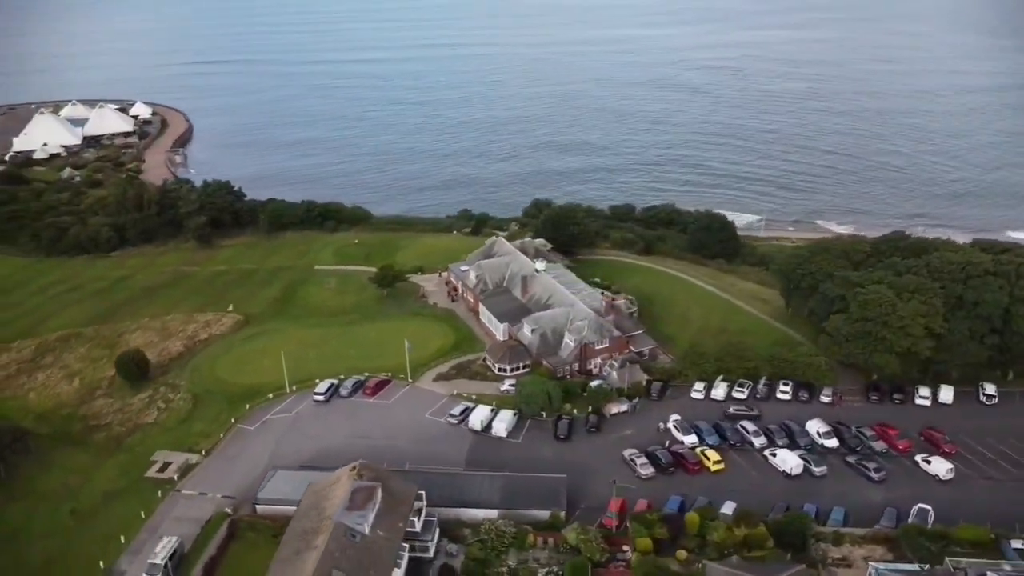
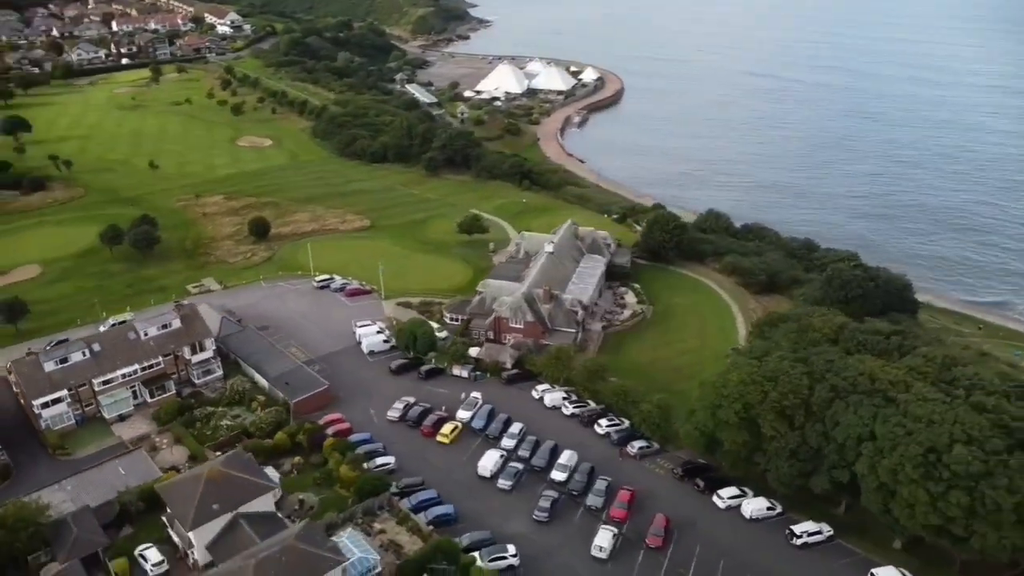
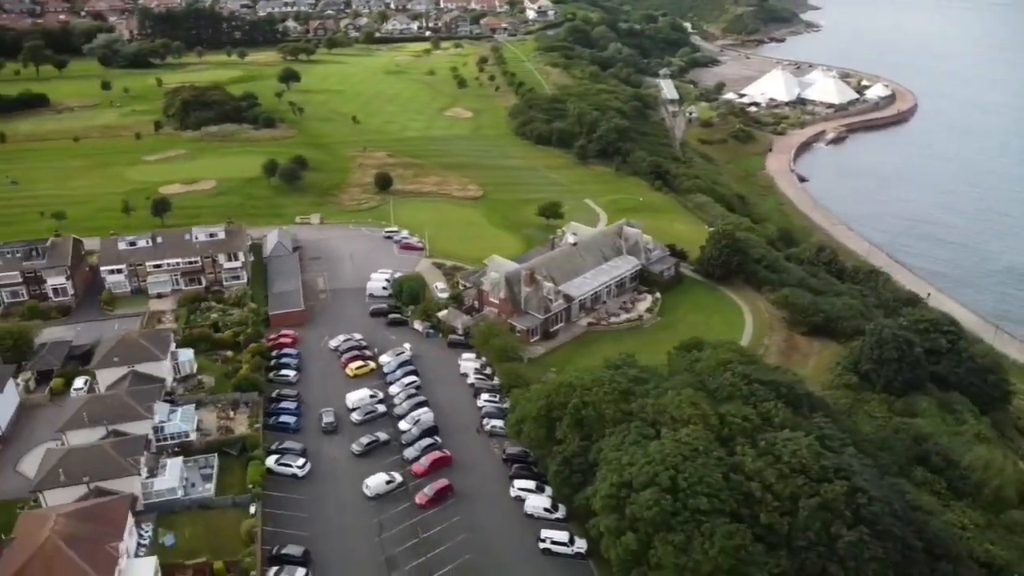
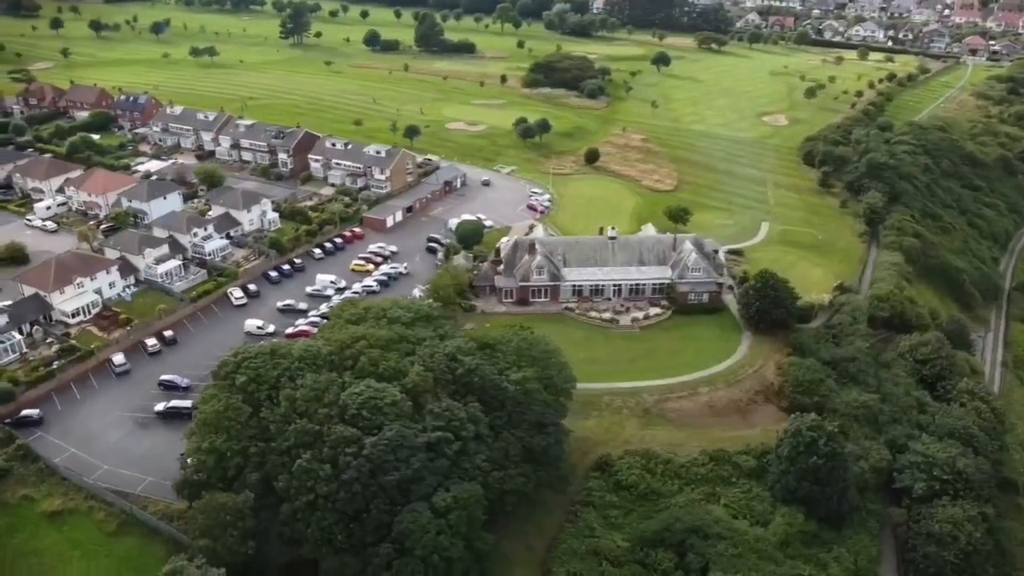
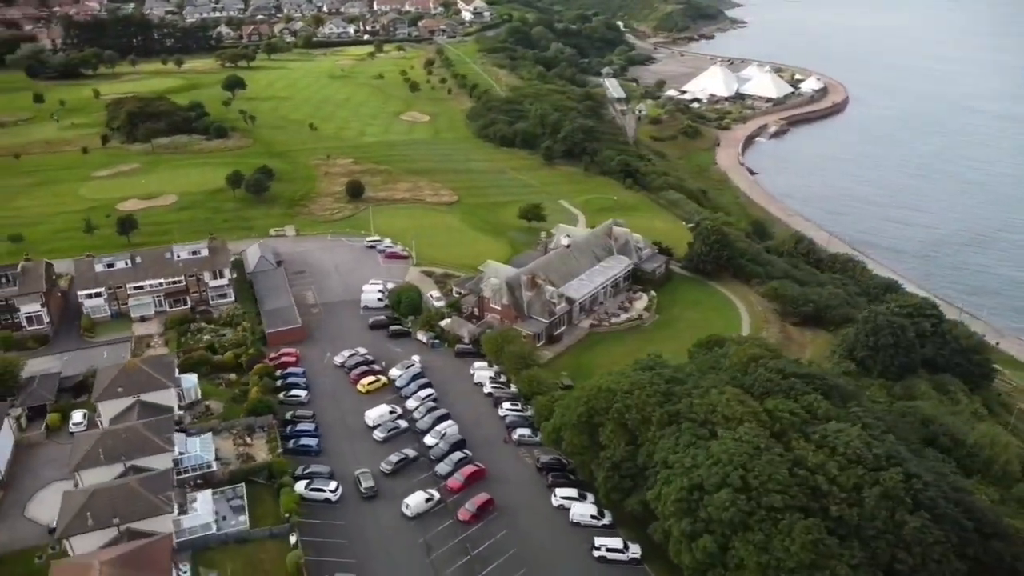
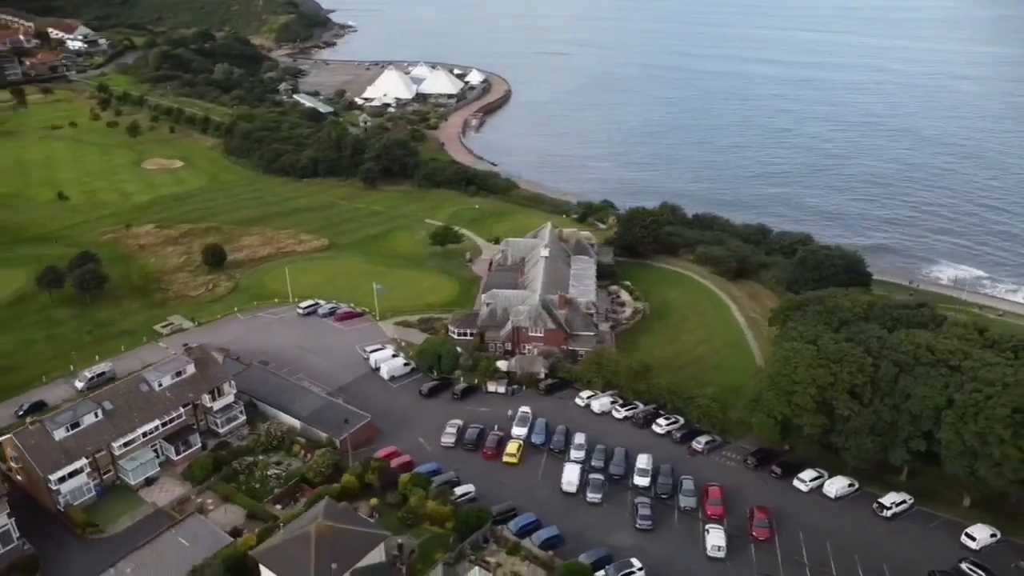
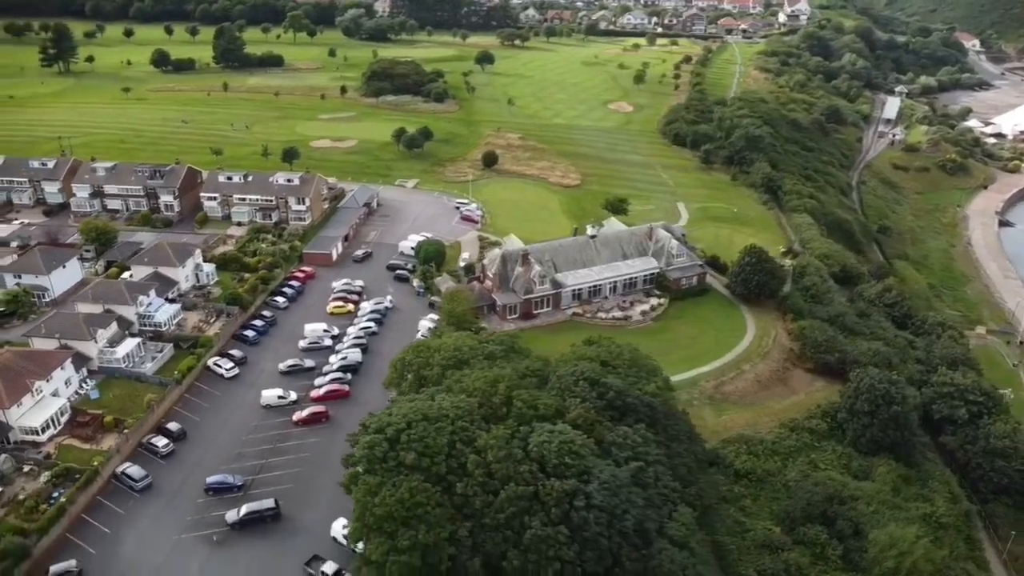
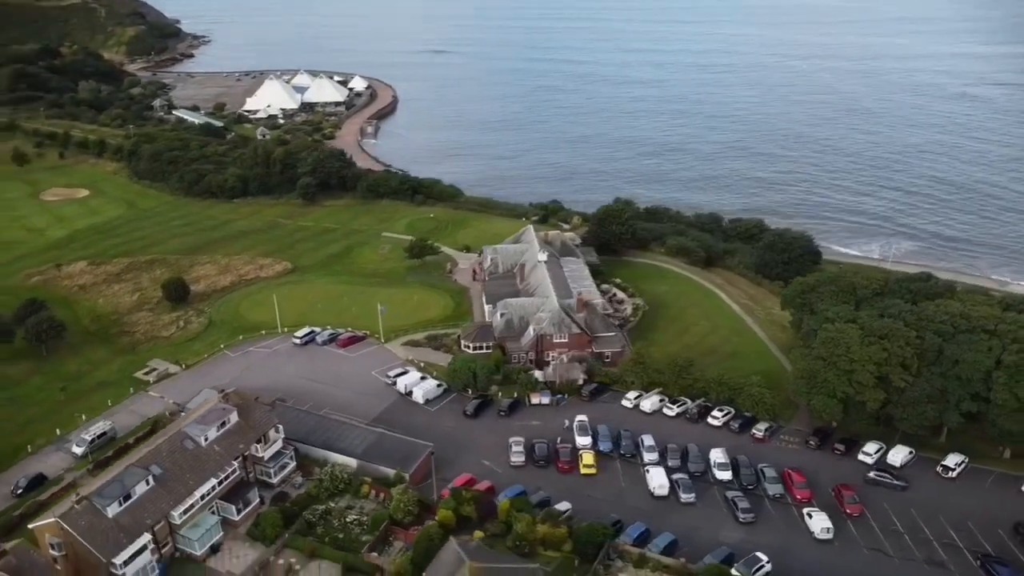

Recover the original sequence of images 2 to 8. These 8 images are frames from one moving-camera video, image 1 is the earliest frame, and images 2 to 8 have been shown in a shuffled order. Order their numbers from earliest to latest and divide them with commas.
8, 6, 2, 5, 3, 7, 4
